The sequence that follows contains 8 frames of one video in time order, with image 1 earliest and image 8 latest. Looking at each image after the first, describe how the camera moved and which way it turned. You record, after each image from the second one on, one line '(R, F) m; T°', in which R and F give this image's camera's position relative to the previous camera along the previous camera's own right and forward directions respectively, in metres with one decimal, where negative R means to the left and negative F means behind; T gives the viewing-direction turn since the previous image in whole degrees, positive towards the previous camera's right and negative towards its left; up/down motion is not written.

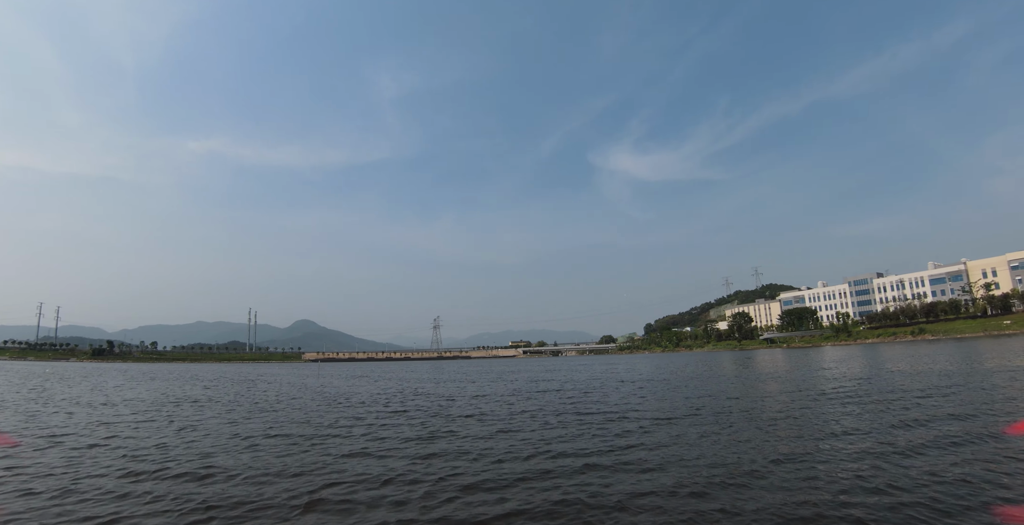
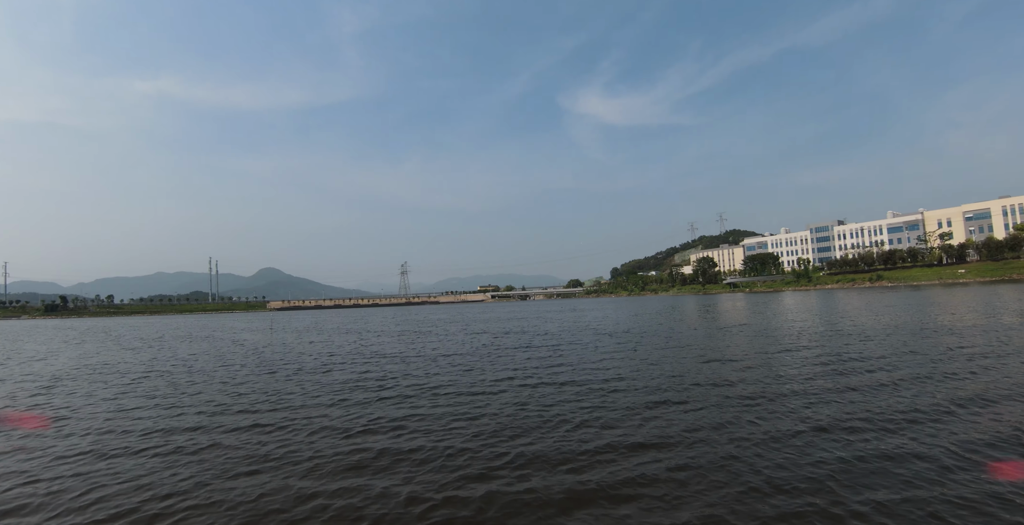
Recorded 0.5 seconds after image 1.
(+0.2, +3.6) m; +4°
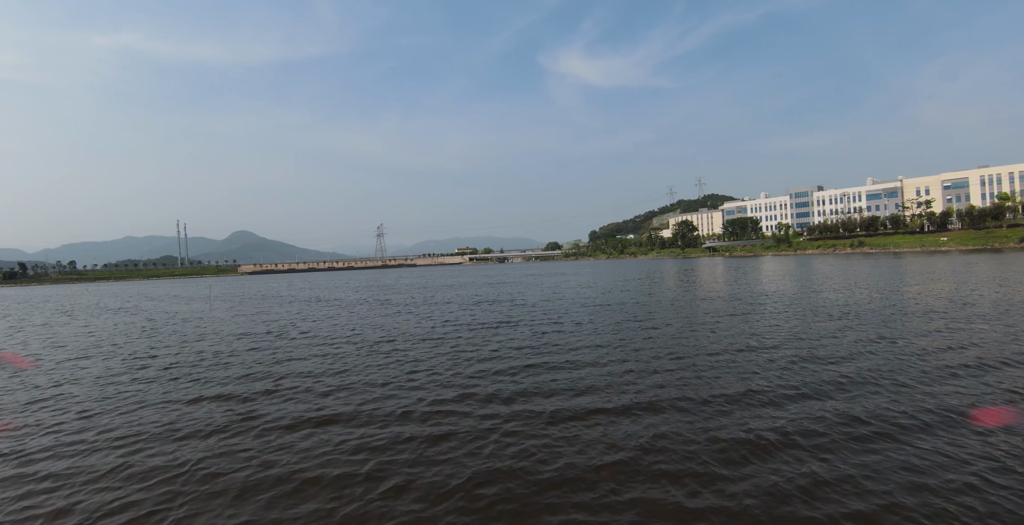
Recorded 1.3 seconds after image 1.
(+0.5, +5.5) m; +3°
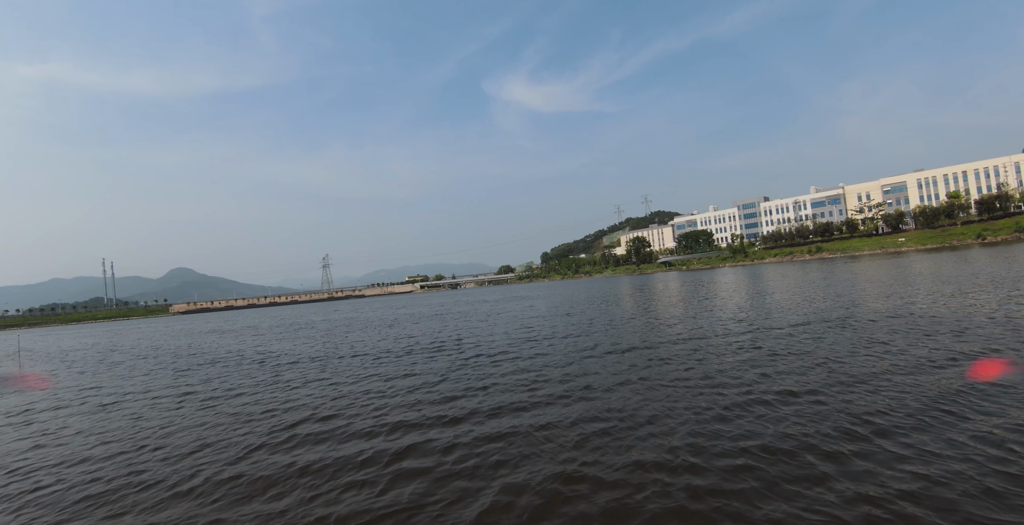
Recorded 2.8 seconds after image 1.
(+0.8, +10.7) m; +6°
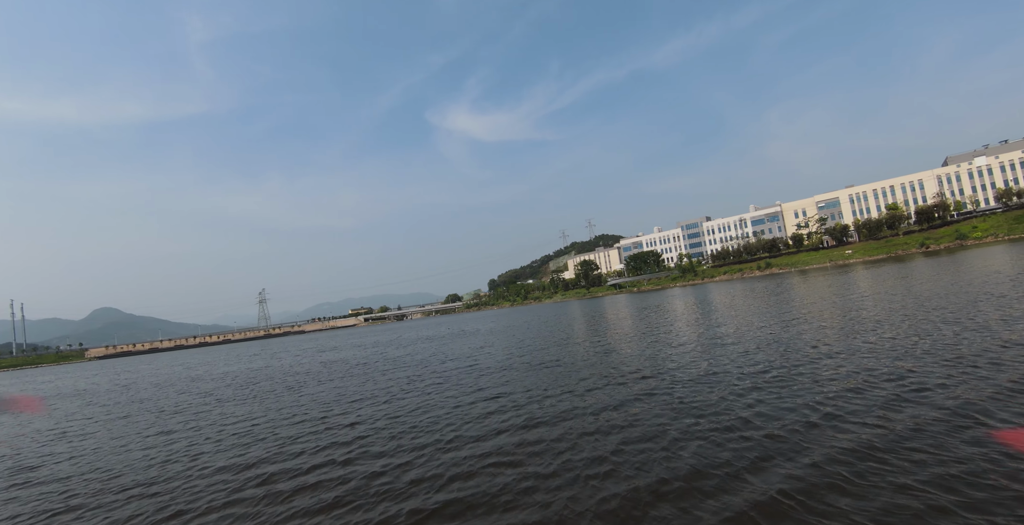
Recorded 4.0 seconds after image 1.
(+0.1, +7.4) m; +6°
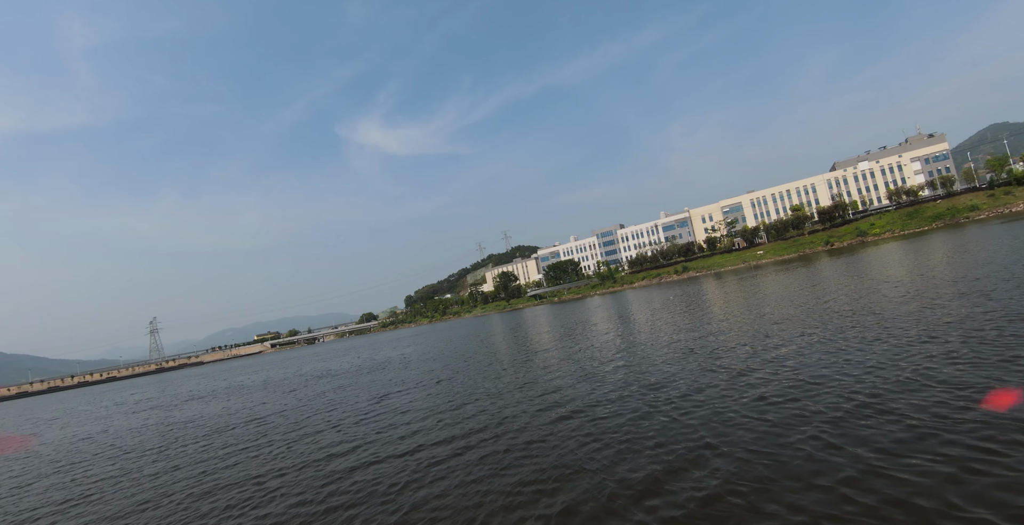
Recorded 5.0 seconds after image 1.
(0.0, +7.3) m; +10°
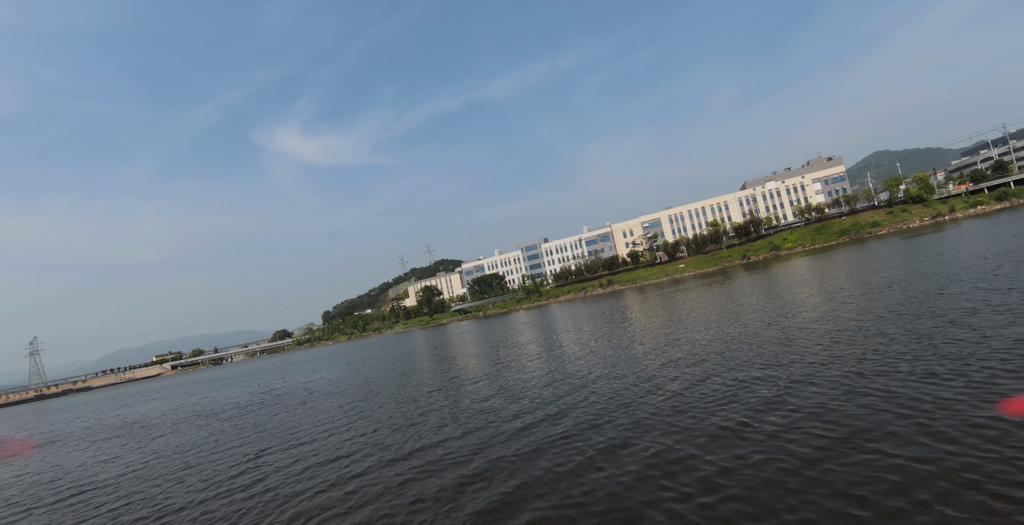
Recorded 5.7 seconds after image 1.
(+0.1, +4.9) m; +9°
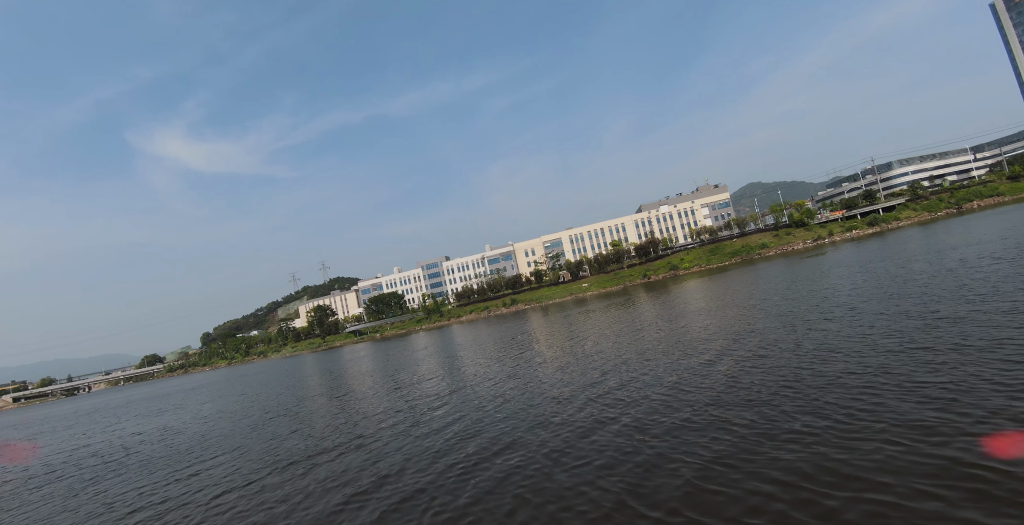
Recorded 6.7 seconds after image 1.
(+0.3, +5.4) m; +12°
